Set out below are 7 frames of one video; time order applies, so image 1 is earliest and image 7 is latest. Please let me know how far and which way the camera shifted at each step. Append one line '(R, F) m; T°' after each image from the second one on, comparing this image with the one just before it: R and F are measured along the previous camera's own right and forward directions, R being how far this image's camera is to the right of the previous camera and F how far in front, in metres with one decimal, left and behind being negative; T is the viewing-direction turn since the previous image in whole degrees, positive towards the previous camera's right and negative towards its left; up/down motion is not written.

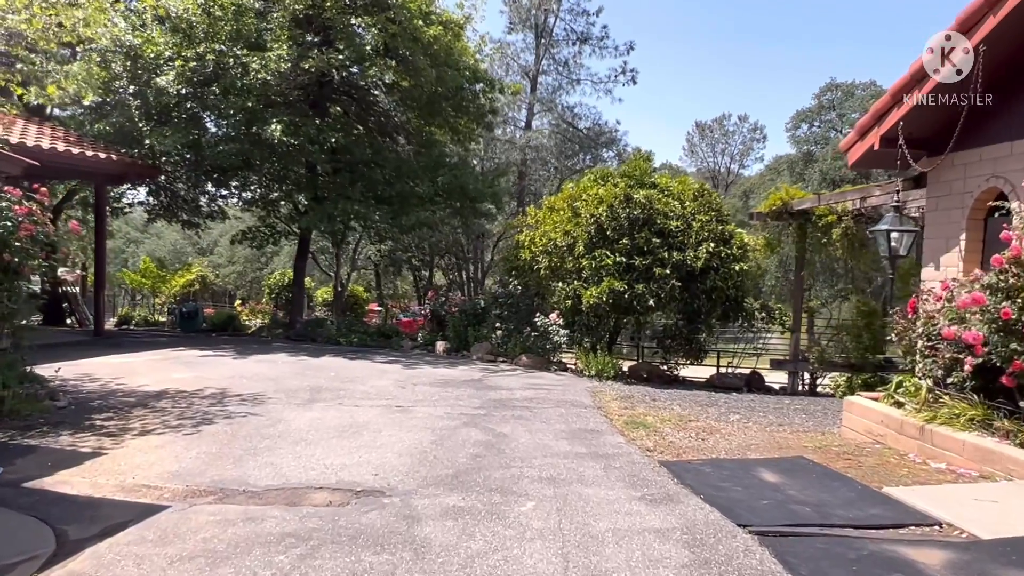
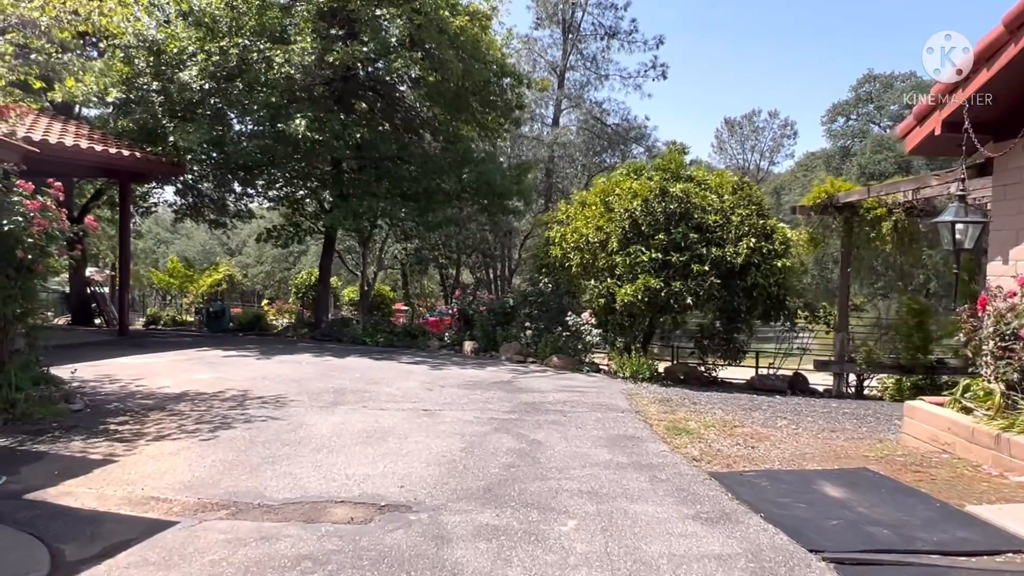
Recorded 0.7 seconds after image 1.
(-0.1, +0.4) m; -2°
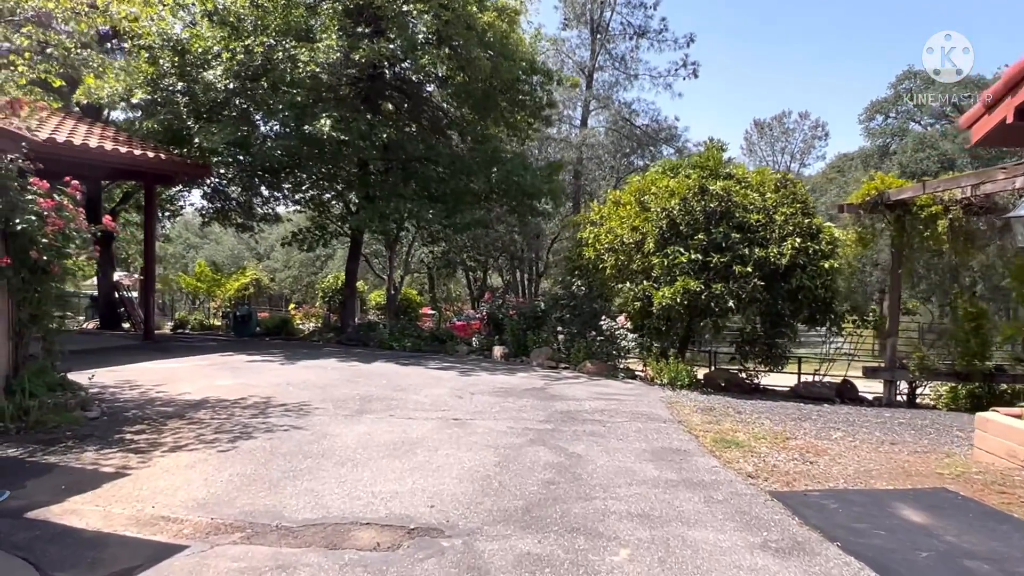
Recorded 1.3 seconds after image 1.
(-0.1, +0.4) m; -2°
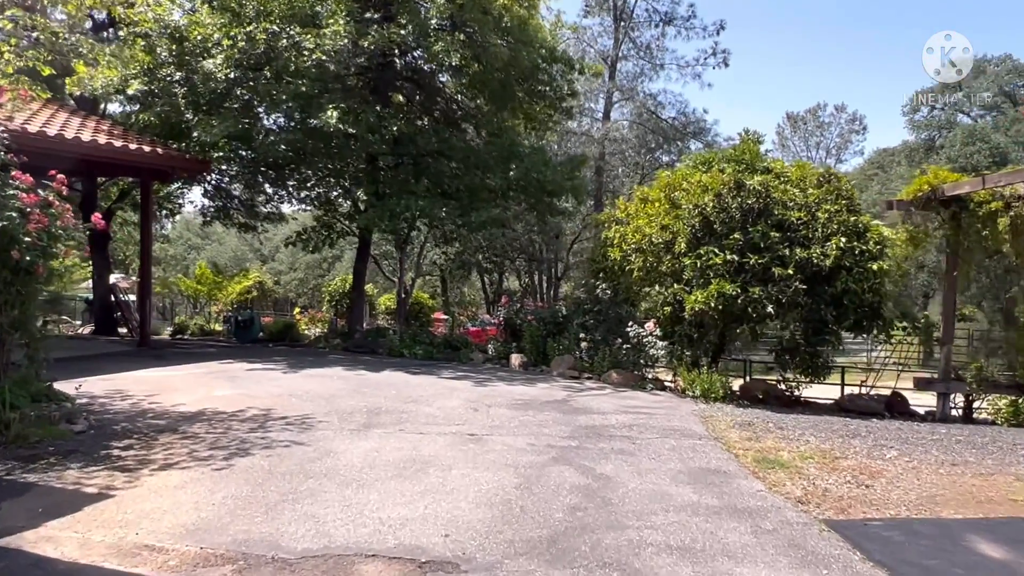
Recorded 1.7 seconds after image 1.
(-0.1, +0.6) m; -1°
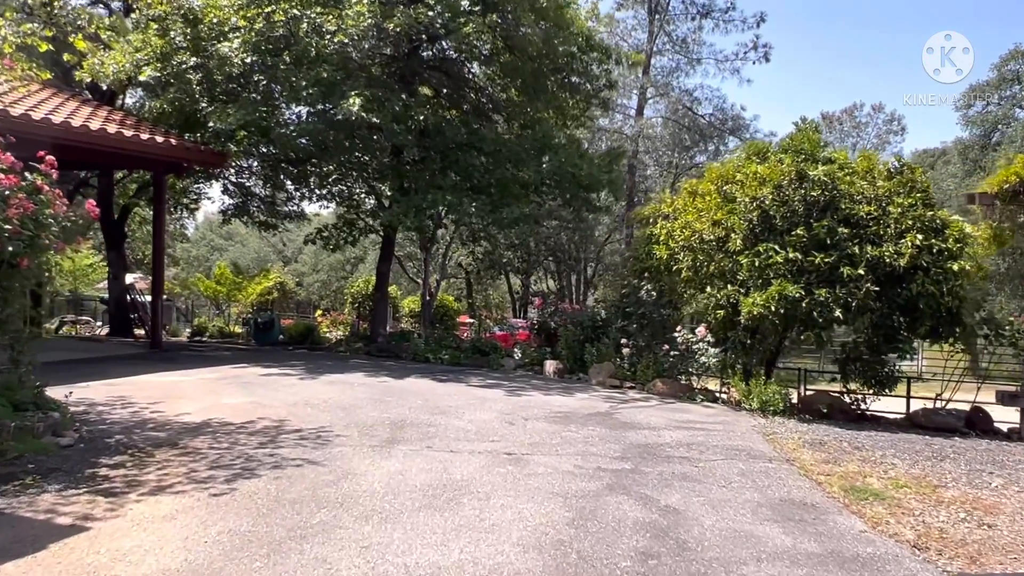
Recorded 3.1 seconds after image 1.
(-0.2, +0.9) m; -2°
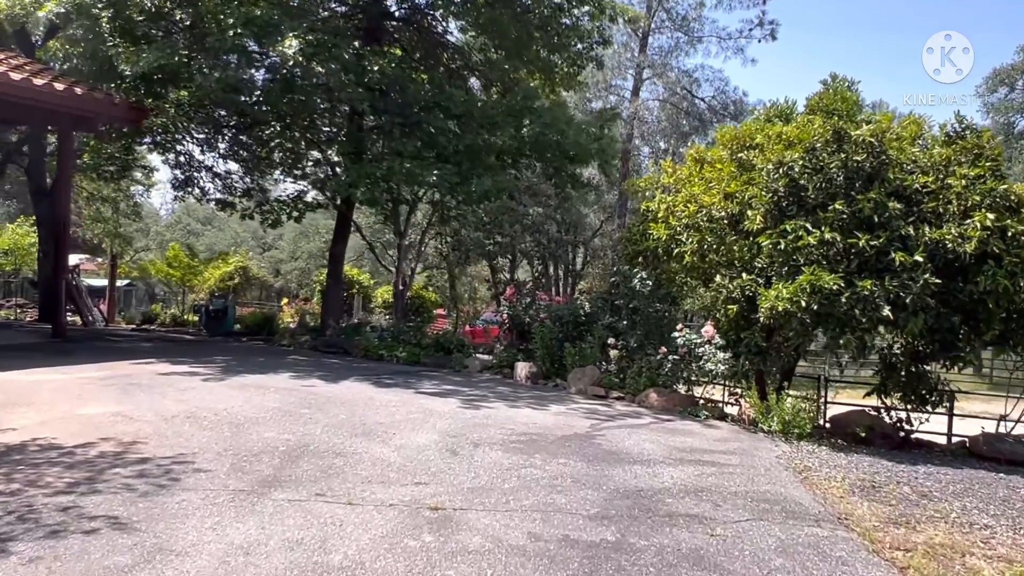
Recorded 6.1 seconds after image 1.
(+0.3, +2.0) m; +1°
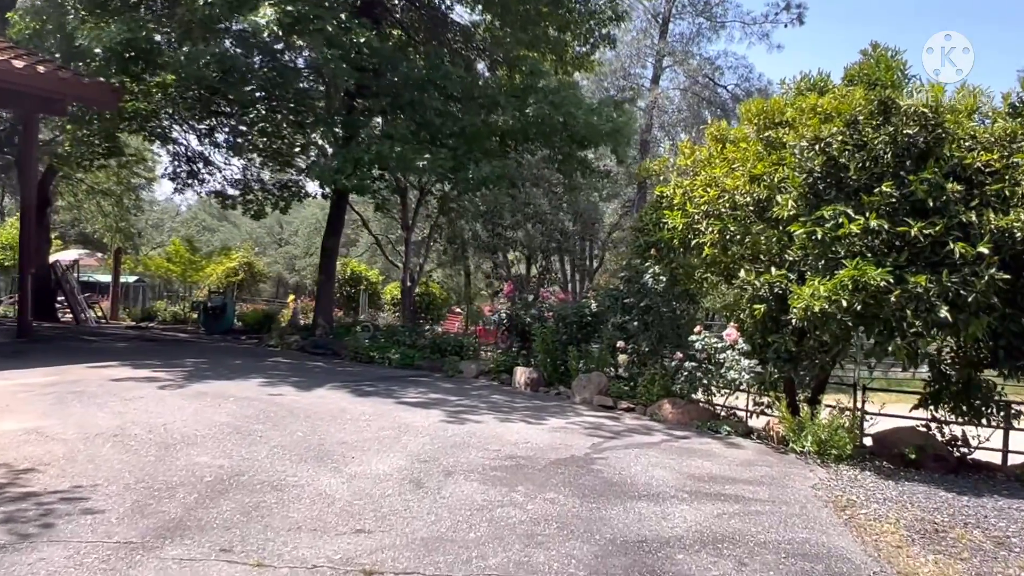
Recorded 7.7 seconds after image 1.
(+0.2, +1.0) m; -2°
